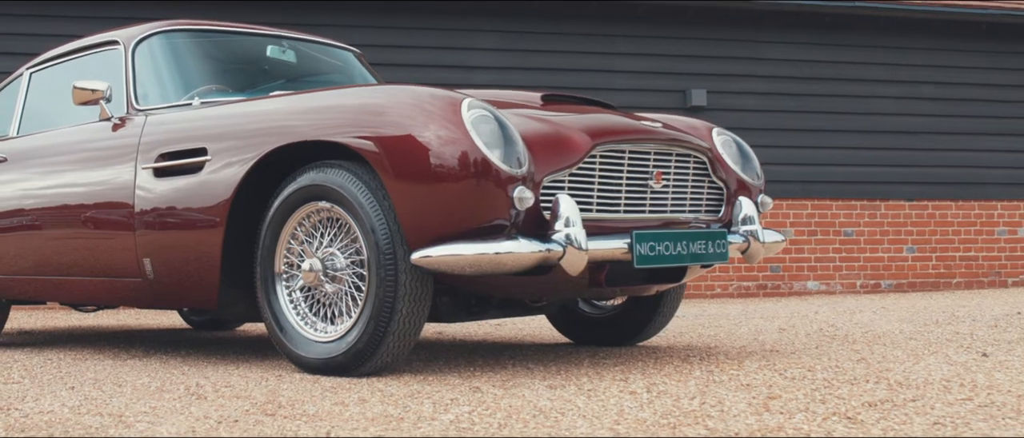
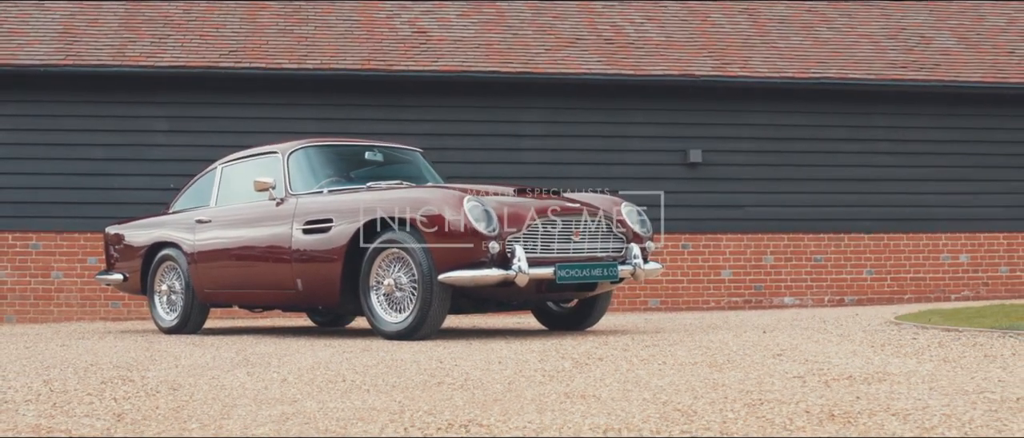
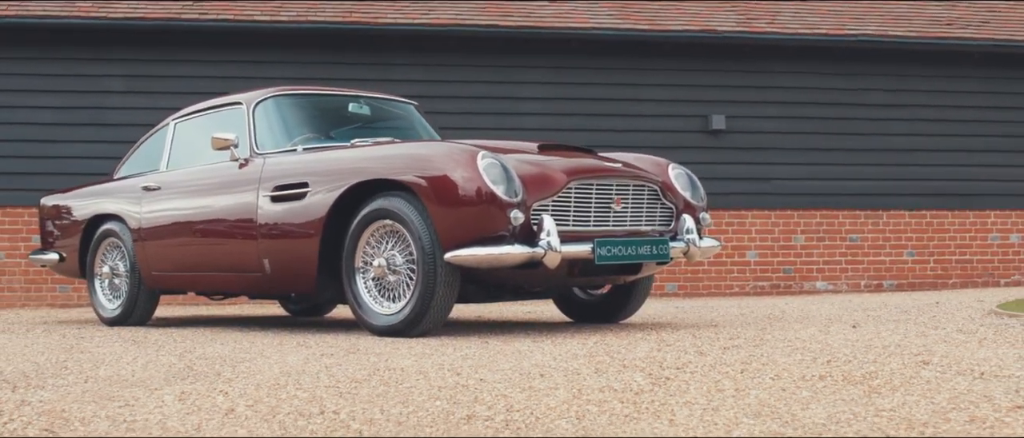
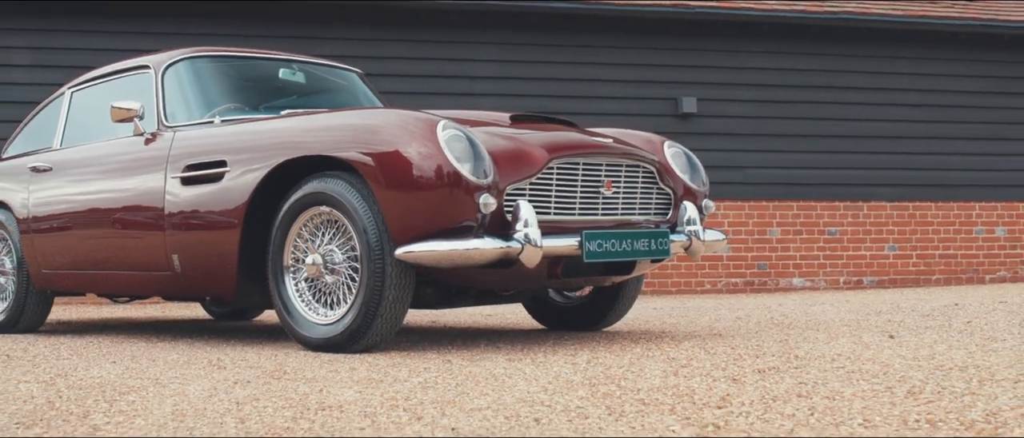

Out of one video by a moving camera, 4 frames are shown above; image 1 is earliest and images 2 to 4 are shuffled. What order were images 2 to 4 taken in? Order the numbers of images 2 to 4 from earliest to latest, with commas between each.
4, 3, 2
